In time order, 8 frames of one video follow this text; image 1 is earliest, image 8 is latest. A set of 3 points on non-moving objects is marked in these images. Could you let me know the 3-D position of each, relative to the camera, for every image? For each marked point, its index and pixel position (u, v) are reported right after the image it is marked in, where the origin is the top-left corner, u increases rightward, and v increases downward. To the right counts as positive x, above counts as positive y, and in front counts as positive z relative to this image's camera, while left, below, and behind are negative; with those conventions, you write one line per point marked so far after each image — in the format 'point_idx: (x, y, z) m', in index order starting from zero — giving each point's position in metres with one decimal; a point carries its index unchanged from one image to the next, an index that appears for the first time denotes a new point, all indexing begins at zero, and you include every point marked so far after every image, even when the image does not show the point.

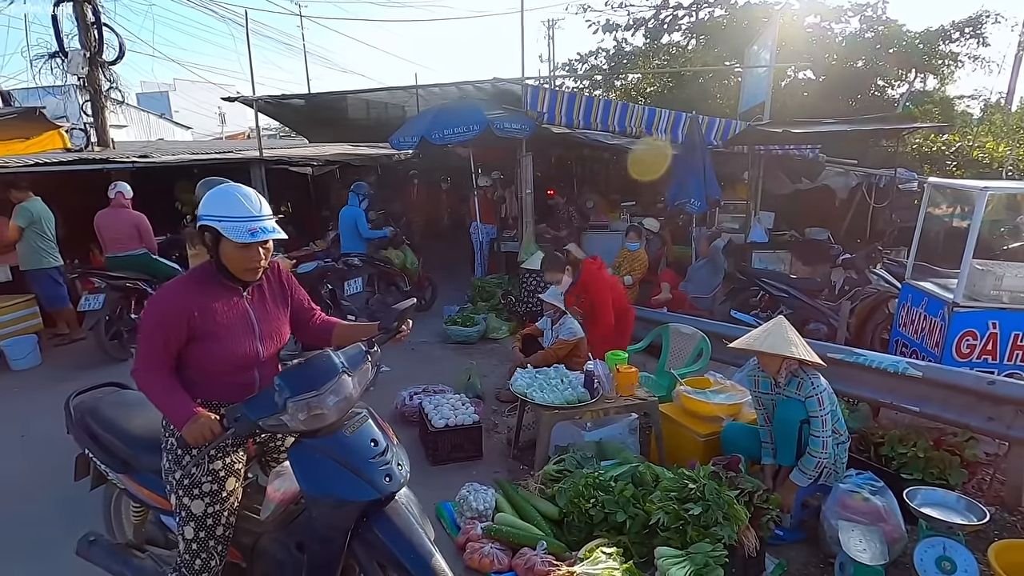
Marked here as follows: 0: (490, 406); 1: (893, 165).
0: (-0.2, -1.1, +4.8) m
1: (+7.4, +2.4, +10.3) m
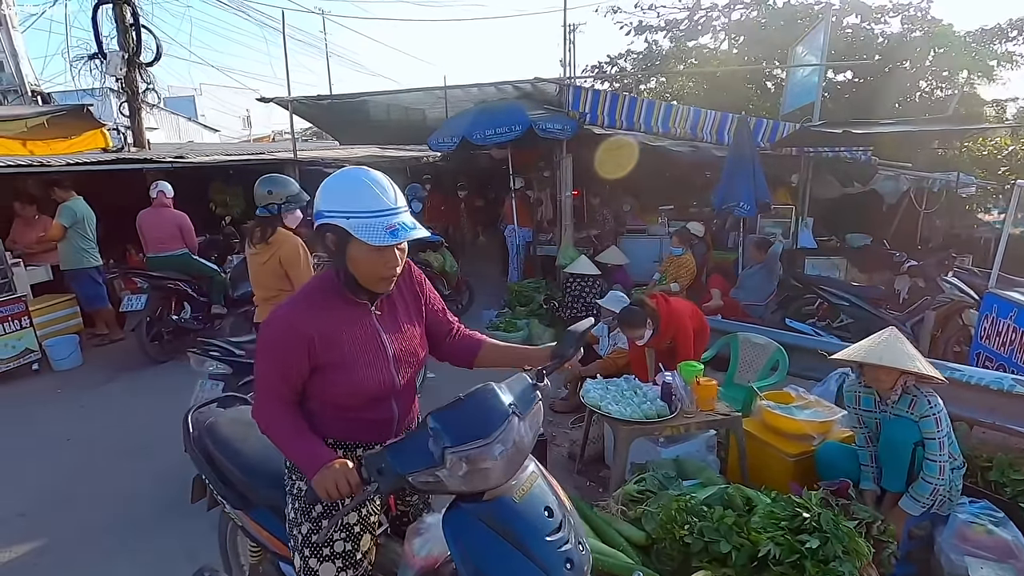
0: (+0.3, -1.1, +4.5) m
1: (+8.0, +2.2, +9.9) m
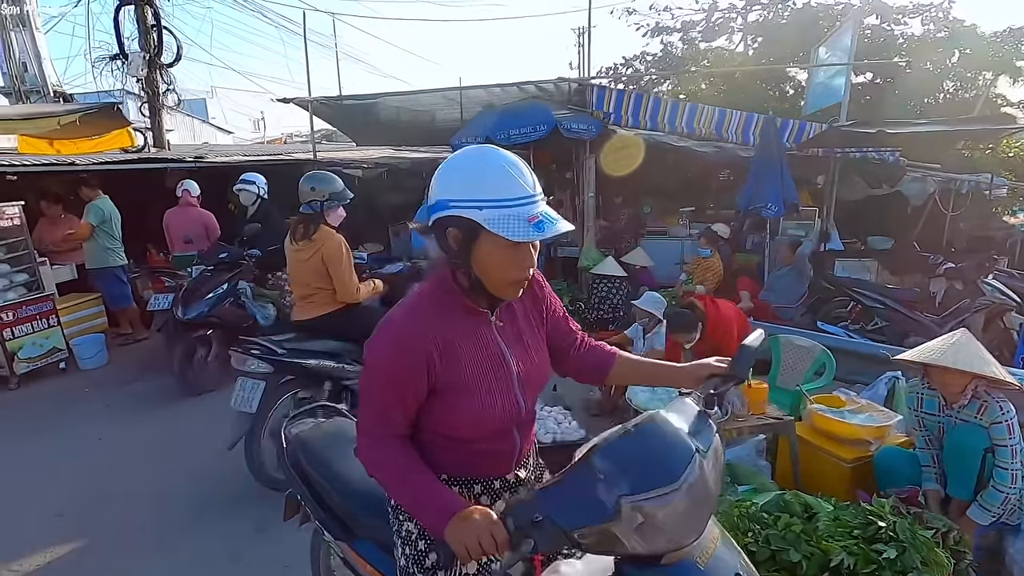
0: (+0.6, -1.1, +4.5) m
1: (+8.4, +2.1, +9.7) m
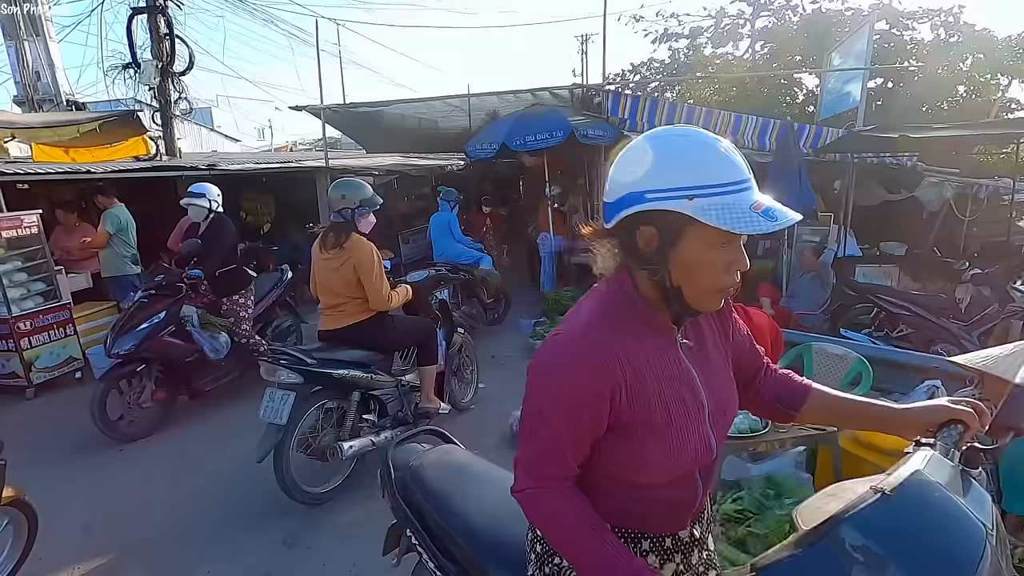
0: (+0.8, -1.2, +4.4) m
1: (+8.6, +2.0, +9.7) m
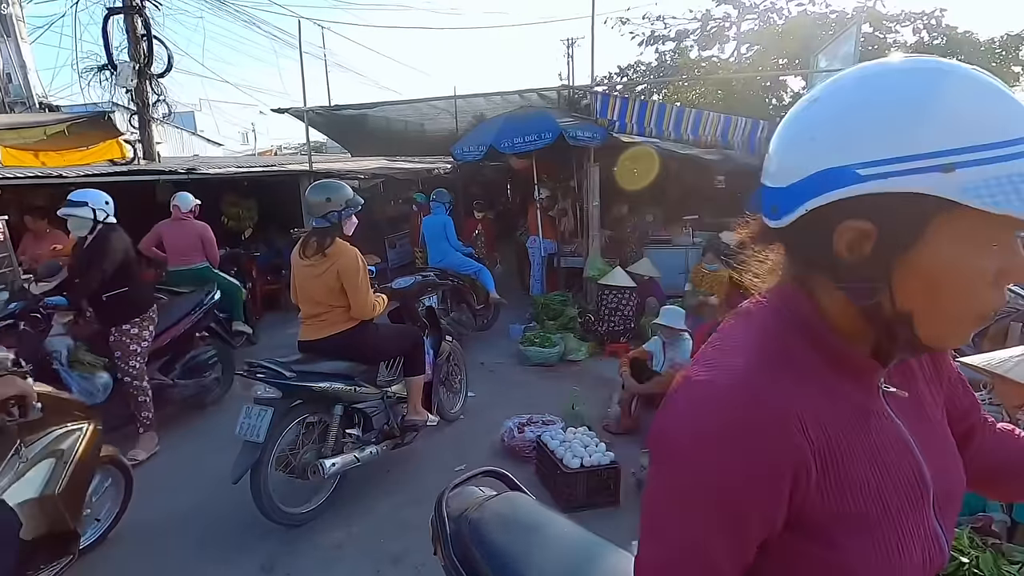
0: (+0.7, -1.2, +4.2) m
1: (+8.4, +2.0, +9.7) m
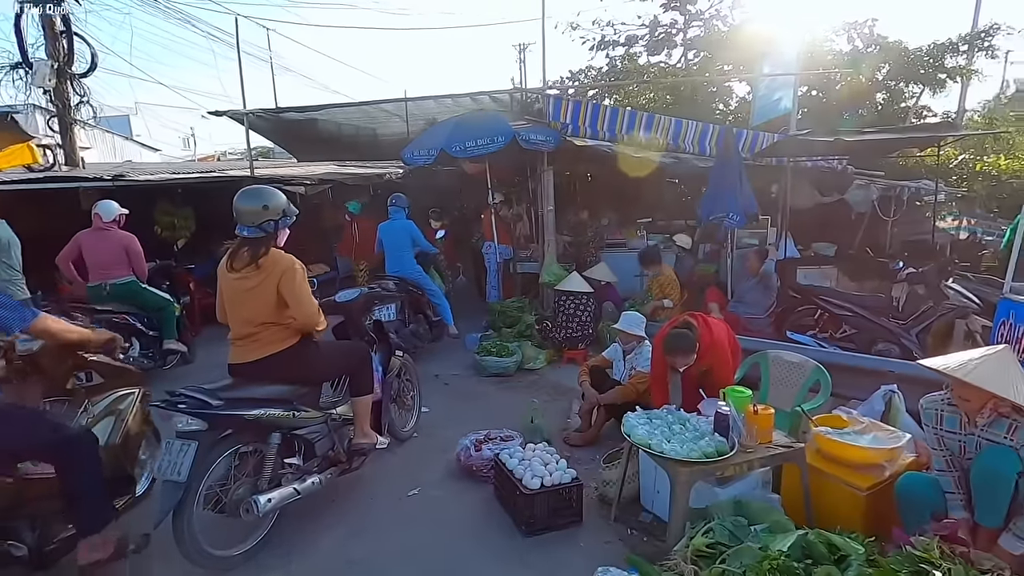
0: (+0.4, -1.3, +4.1) m
1: (+7.6, +2.1, +10.2) m
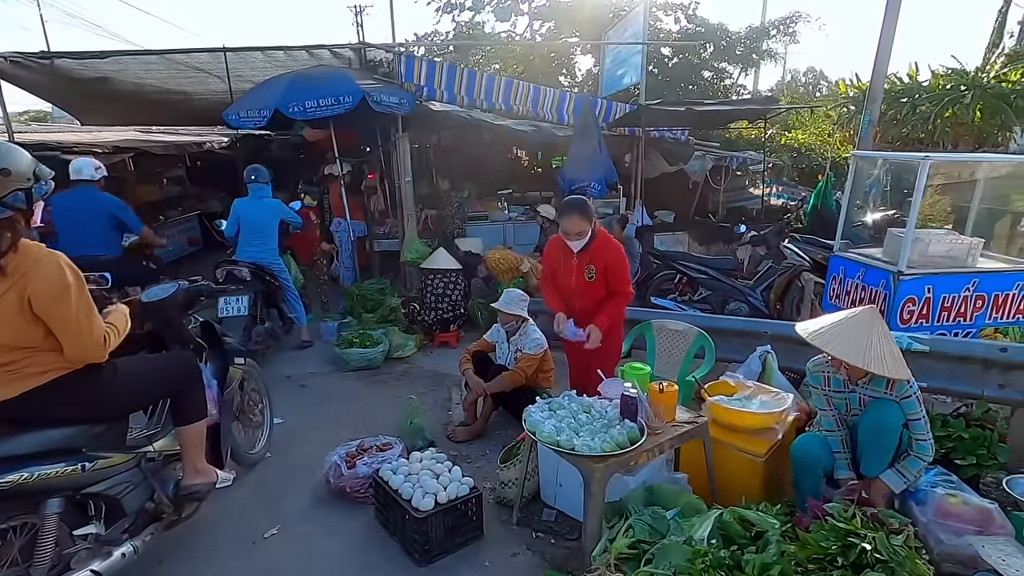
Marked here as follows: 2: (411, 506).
0: (-0.4, -1.1, +3.6) m
1: (+4.7, +2.9, +11.2) m
2: (-0.5, -1.1, +2.6) m
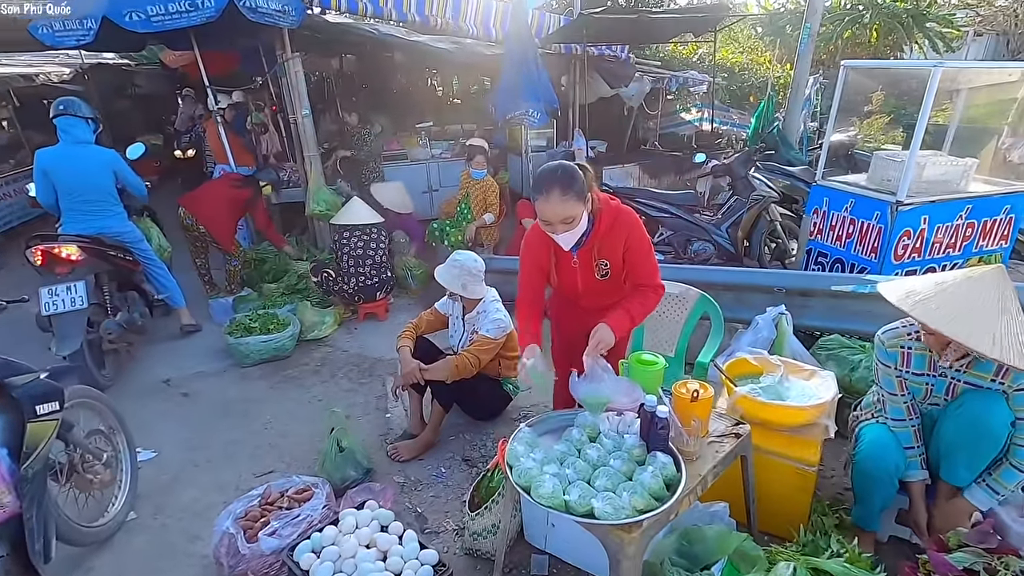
0: (-0.6, -1.0, +2.8) m
1: (+3.1, +4.3, +10.4) m
2: (-0.5, -1.0, +1.7) m
